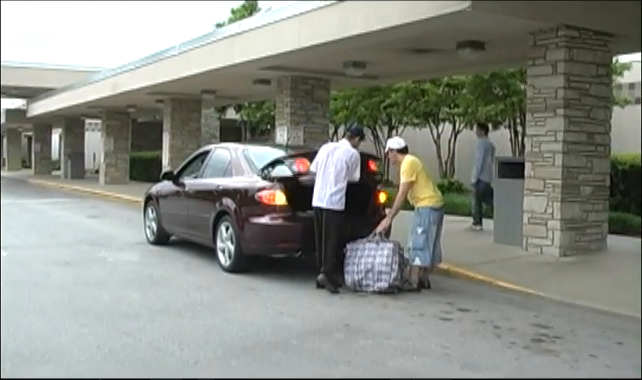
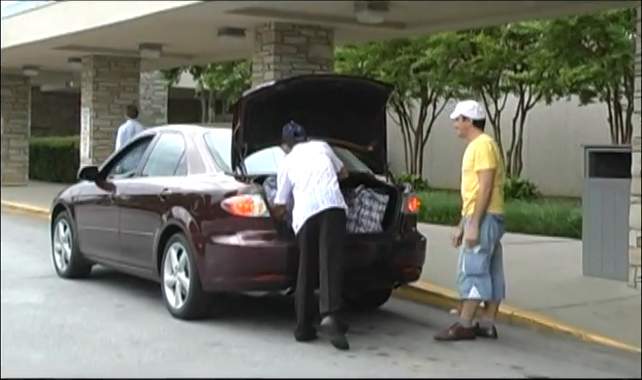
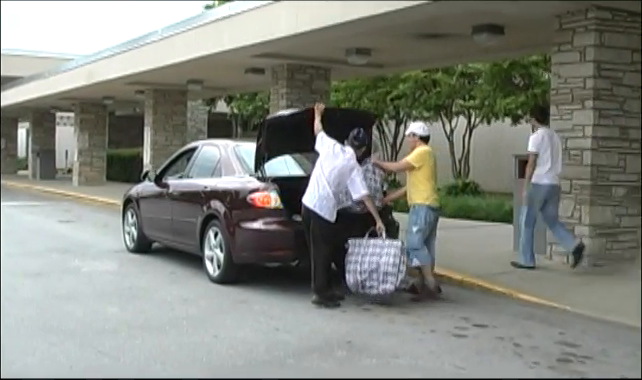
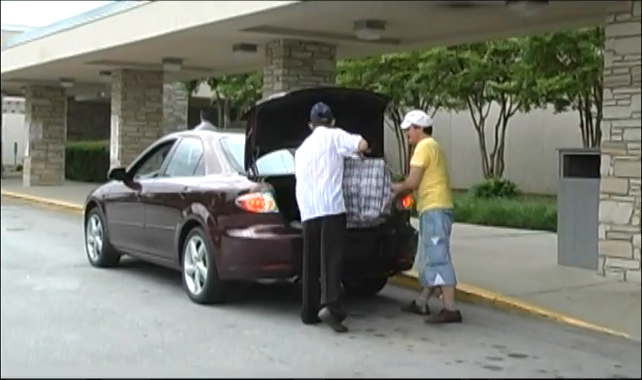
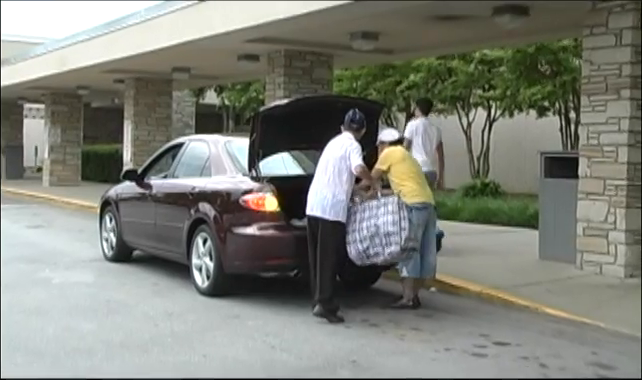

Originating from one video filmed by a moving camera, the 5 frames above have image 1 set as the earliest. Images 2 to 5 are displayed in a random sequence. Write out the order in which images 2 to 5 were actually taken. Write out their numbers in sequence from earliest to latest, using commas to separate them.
3, 5, 4, 2
